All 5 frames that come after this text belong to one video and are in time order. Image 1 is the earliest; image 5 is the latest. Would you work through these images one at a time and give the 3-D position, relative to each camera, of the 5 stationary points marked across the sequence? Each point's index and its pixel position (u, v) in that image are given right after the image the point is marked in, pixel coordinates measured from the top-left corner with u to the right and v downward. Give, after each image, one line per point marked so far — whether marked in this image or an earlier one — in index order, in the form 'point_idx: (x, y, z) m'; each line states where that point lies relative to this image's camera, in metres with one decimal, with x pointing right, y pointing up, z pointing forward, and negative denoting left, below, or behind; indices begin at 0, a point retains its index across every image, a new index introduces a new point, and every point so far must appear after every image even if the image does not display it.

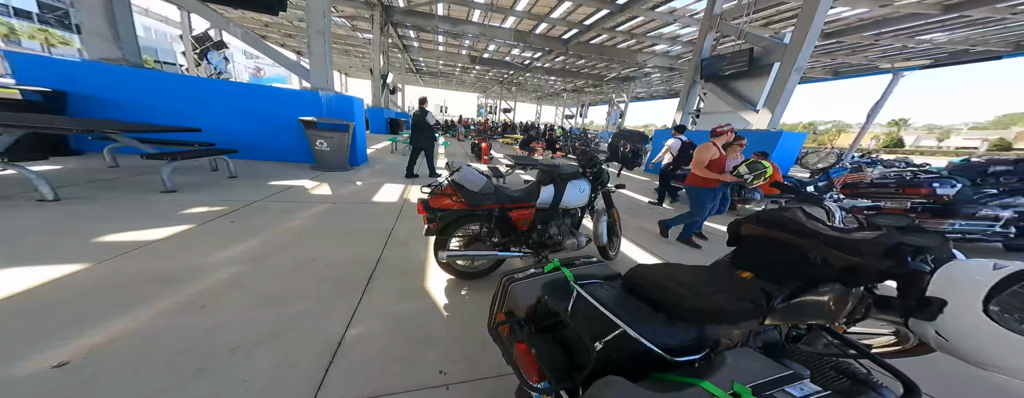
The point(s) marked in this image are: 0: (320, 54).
0: (-3.6, +2.8, +5.0) m
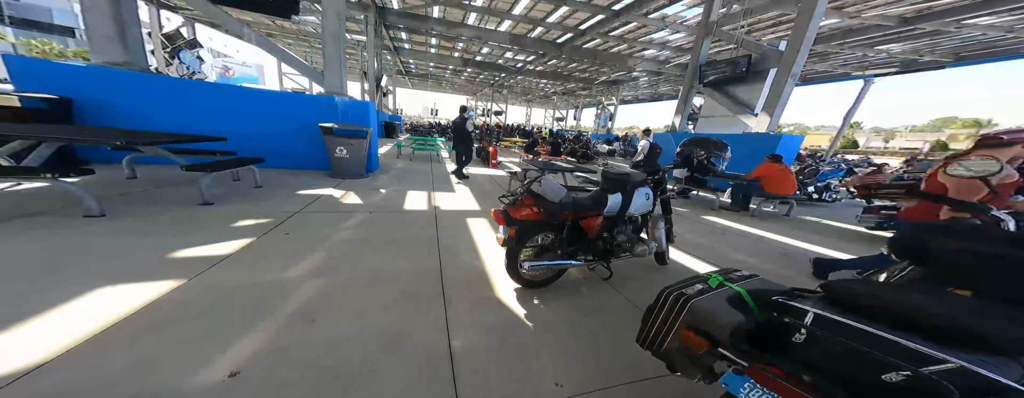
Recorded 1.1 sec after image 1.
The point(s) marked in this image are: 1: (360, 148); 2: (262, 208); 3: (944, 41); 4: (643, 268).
0: (-3.3, +2.7, +4.8) m
1: (-2.8, +0.9, +4.8) m
2: (-2.7, -0.1, +2.8) m
3: (+19.6, +7.2, +11.8) m
4: (+1.2, -0.6, +2.4) m
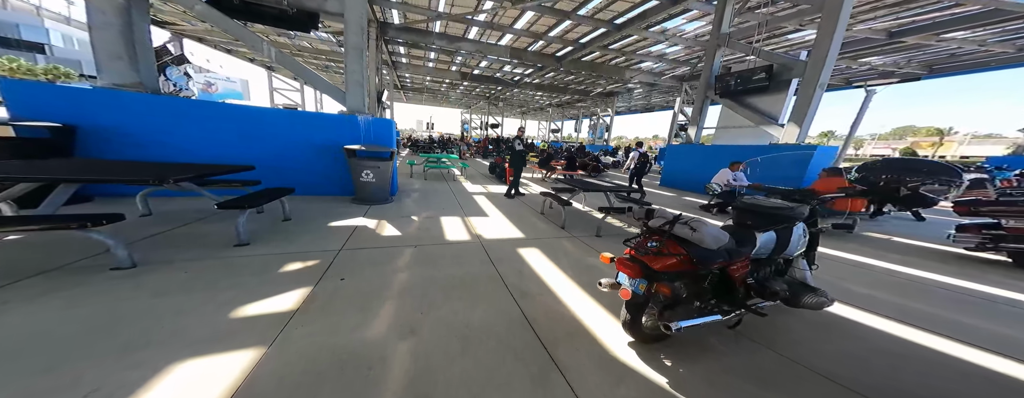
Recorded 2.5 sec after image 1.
0: (-2.7, +2.2, +4.5) m
1: (-2.1, +0.5, +4.4) m
2: (-2.0, -0.4, +2.4) m
3: (+19.9, +7.0, +12.5) m
4: (+1.9, -0.9, +2.1) m
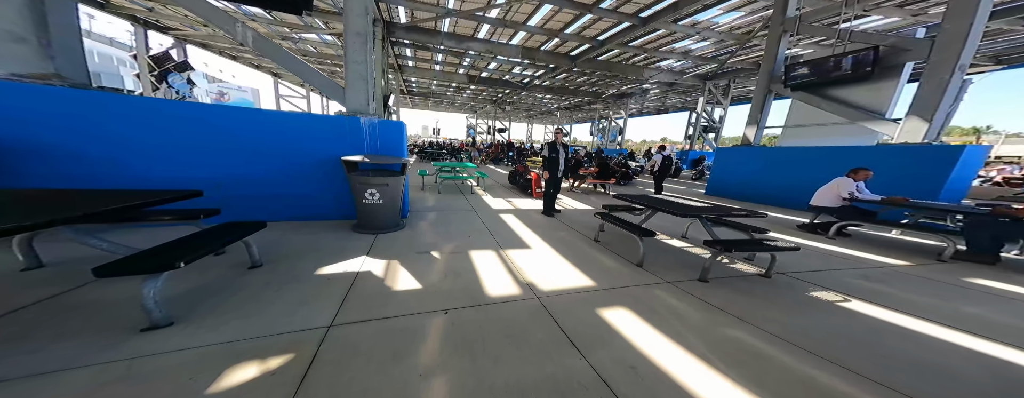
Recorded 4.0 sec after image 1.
0: (-2.0, +1.9, +3.5) m
1: (-1.5, +0.2, +3.3) m
2: (-1.3, -0.8, +1.3) m
3: (+20.6, +6.8, +11.2) m
4: (+2.6, -1.1, +0.9) m
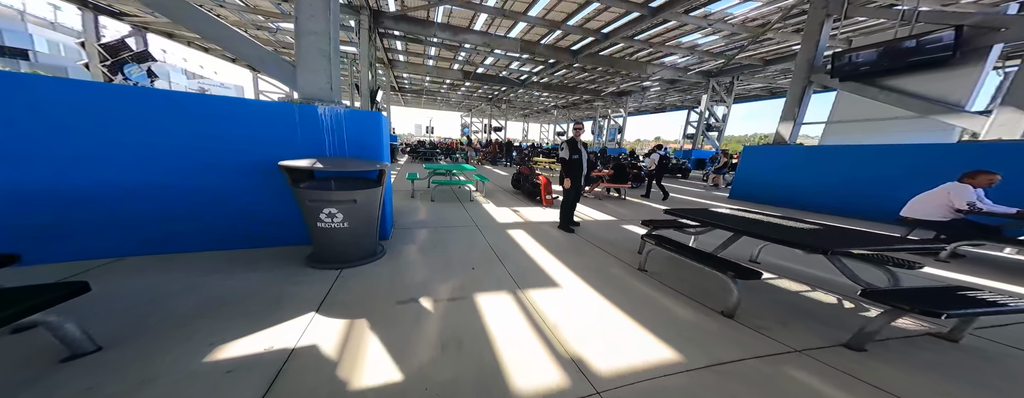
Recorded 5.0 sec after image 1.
0: (-1.8, +1.7, +2.4) m
1: (-1.2, 0.0, +2.2) m
2: (-1.1, -0.9, +0.3) m
3: (+20.6, +6.7, +10.6) m
4: (+2.9, -1.3, -0.1) m
